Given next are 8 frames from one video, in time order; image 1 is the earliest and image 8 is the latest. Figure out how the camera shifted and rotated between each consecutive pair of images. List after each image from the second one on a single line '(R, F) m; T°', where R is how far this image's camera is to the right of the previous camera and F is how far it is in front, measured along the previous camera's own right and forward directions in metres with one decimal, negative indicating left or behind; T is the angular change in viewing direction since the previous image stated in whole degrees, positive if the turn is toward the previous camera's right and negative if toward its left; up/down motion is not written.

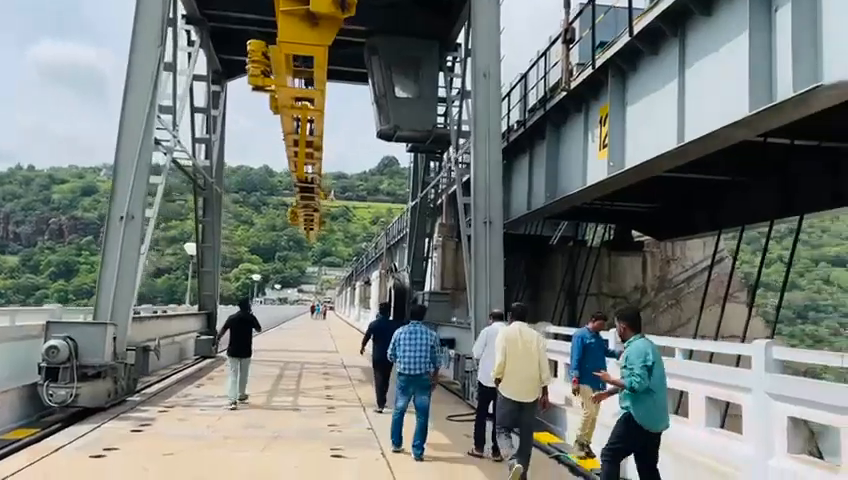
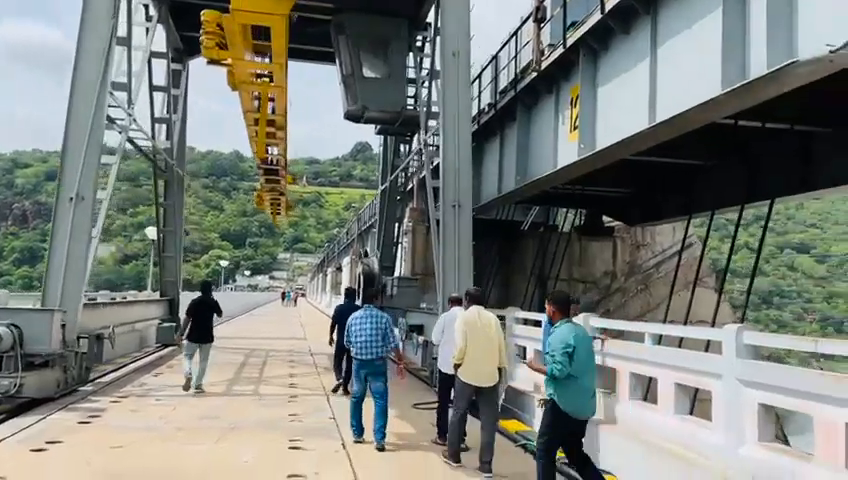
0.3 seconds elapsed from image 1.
(+0.1, +0.3) m; +2°
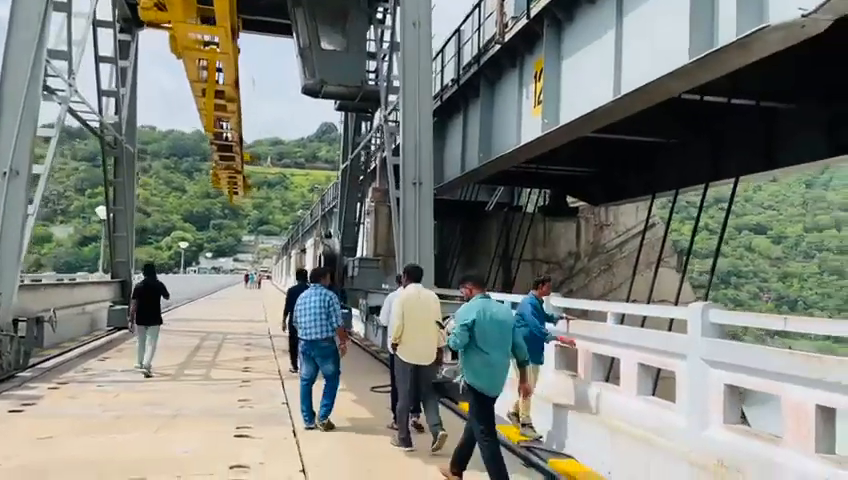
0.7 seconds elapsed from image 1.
(+0.1, +0.4) m; +3°
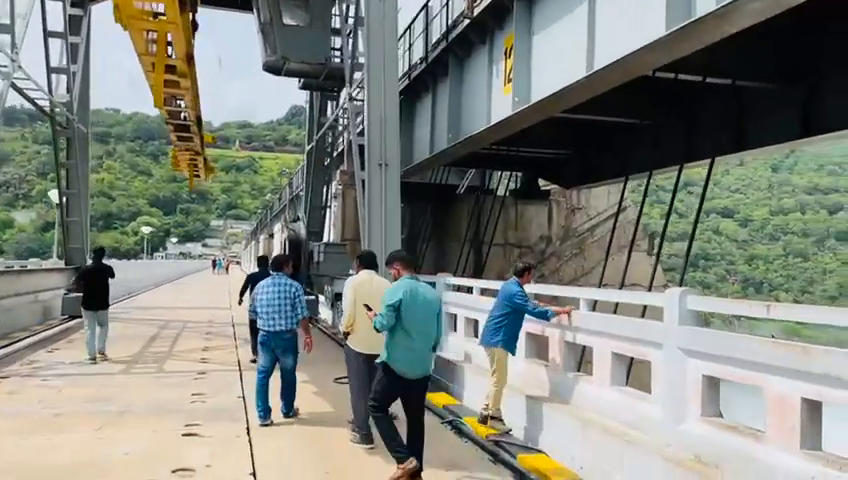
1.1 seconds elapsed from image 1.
(+0.1, +0.5) m; +2°
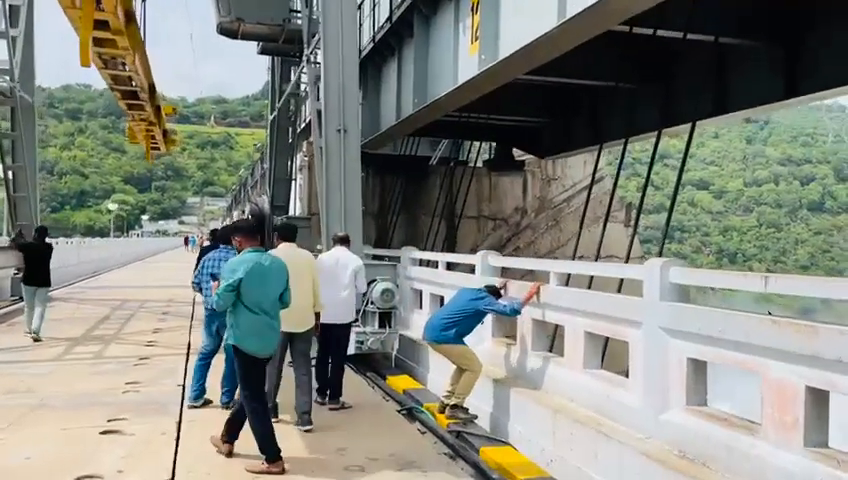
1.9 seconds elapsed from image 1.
(+0.3, +0.8) m; +1°
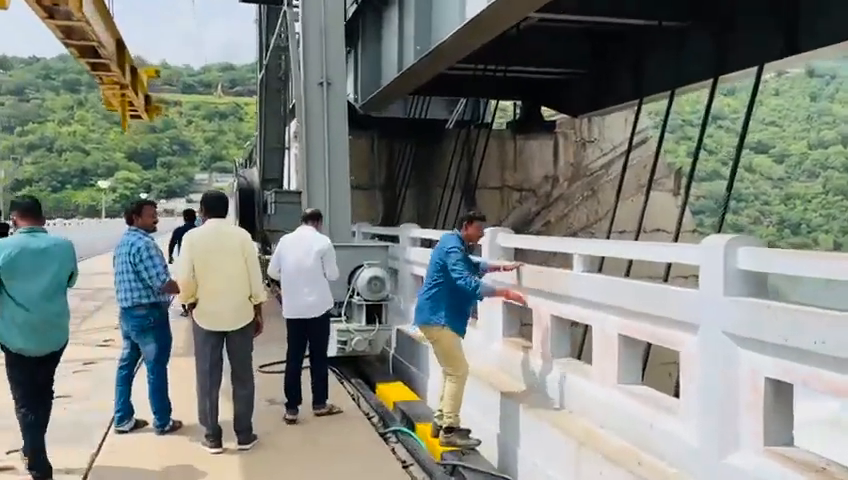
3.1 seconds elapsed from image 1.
(+0.2, +1.6) m; -1°
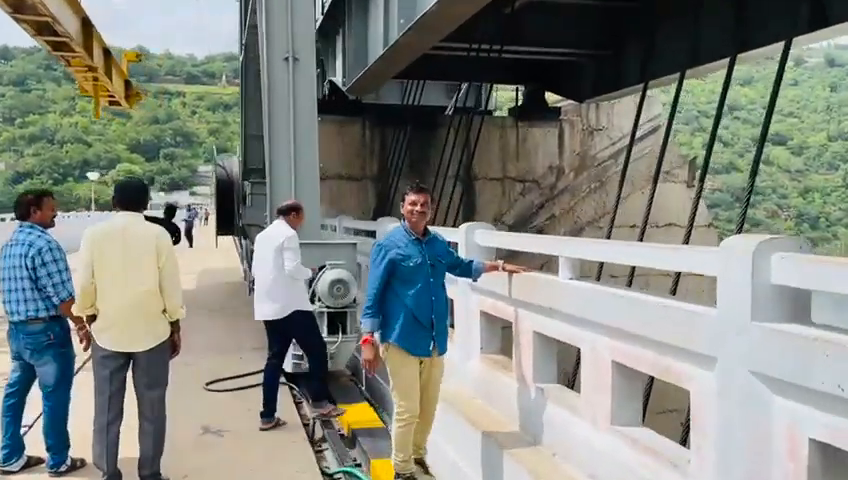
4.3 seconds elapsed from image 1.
(+0.4, +1.0) m; -1°
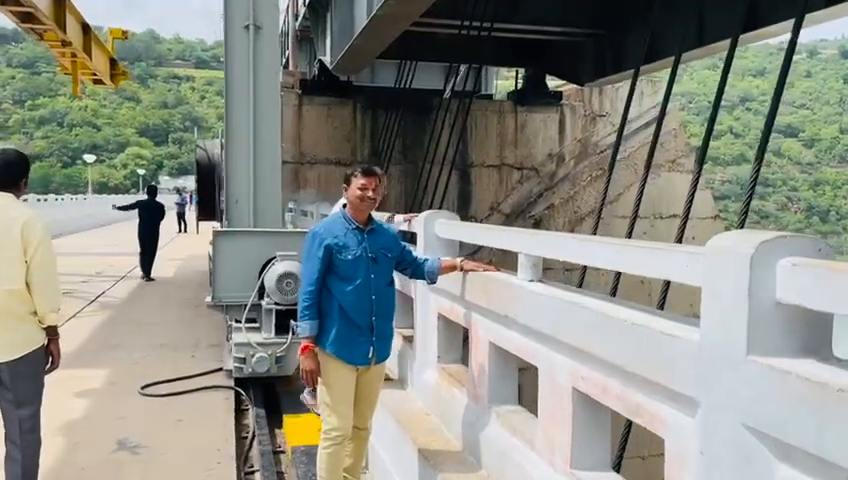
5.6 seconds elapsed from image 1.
(+0.4, +0.8) m; -1°
